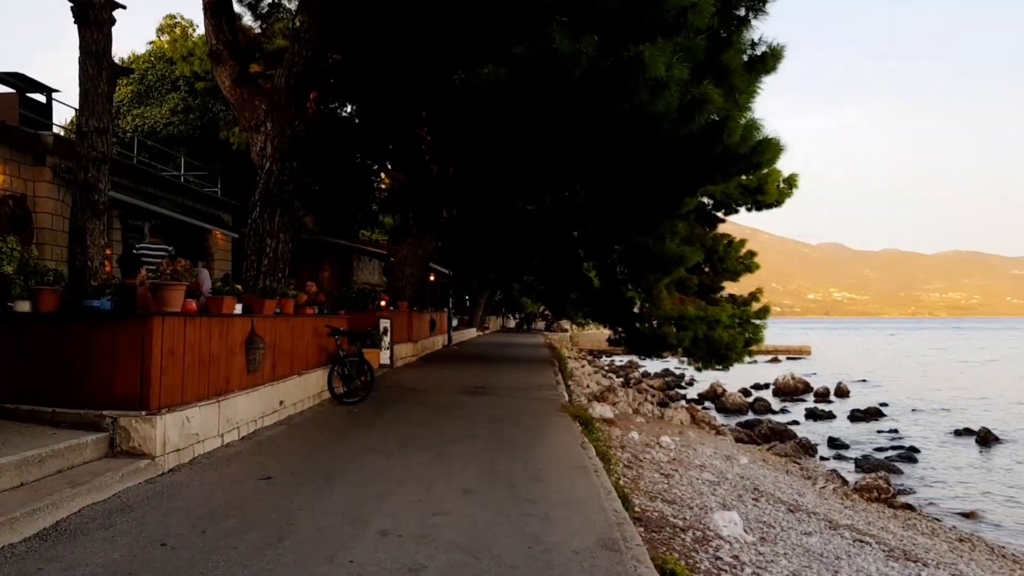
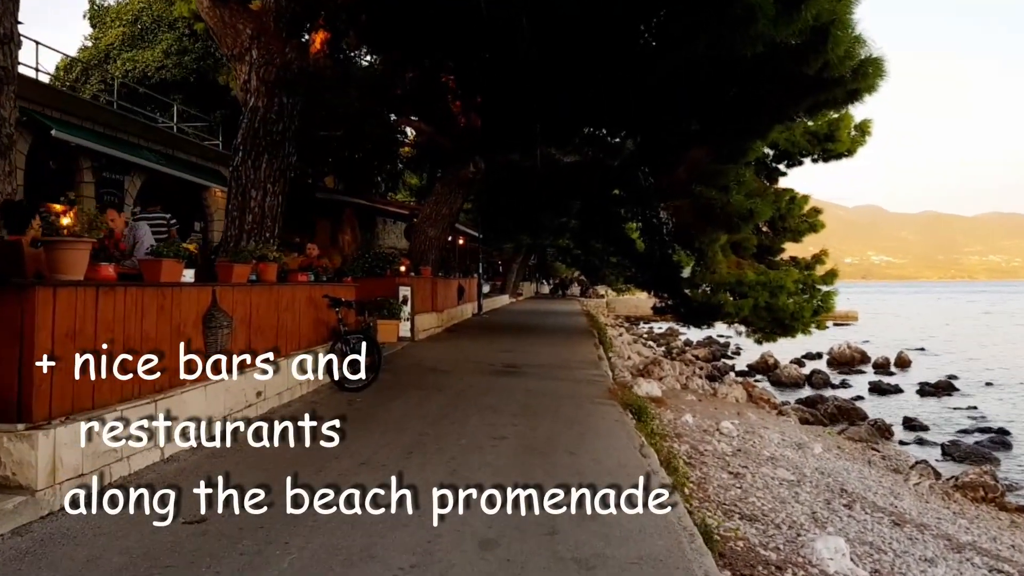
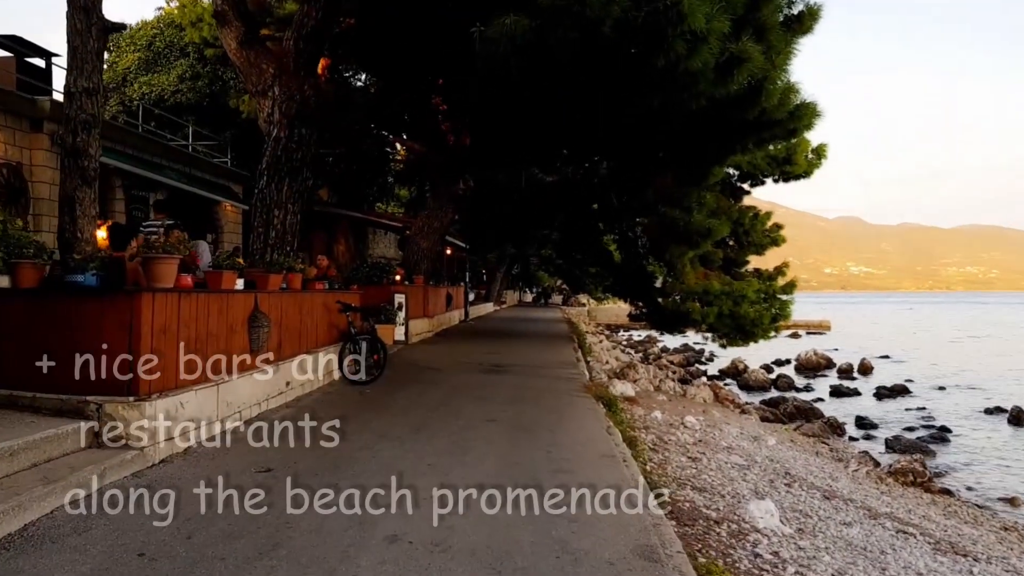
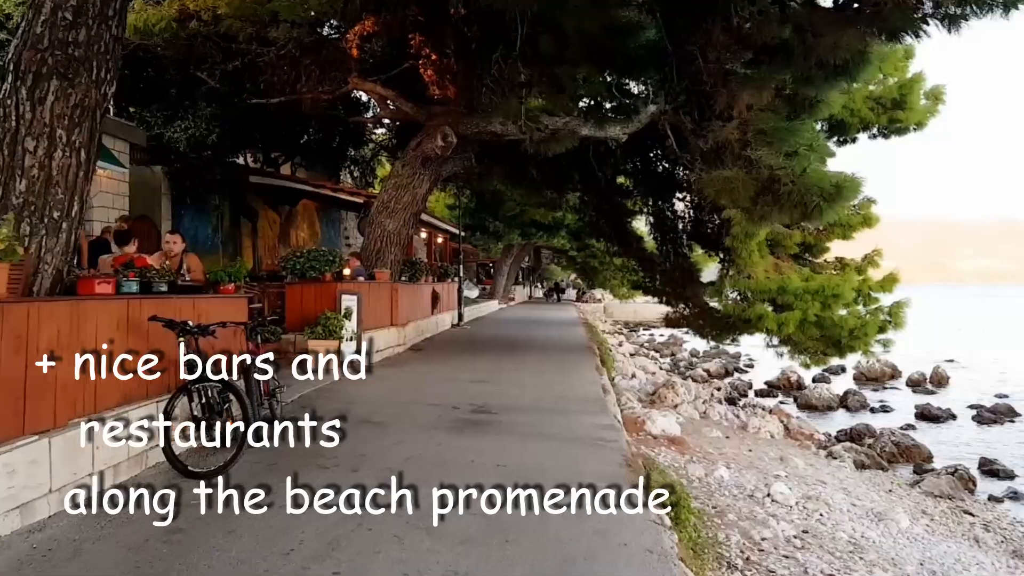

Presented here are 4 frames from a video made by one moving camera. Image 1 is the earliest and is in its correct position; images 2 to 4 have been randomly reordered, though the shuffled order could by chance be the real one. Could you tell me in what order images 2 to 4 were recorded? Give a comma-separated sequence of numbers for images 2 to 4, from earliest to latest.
3, 2, 4
